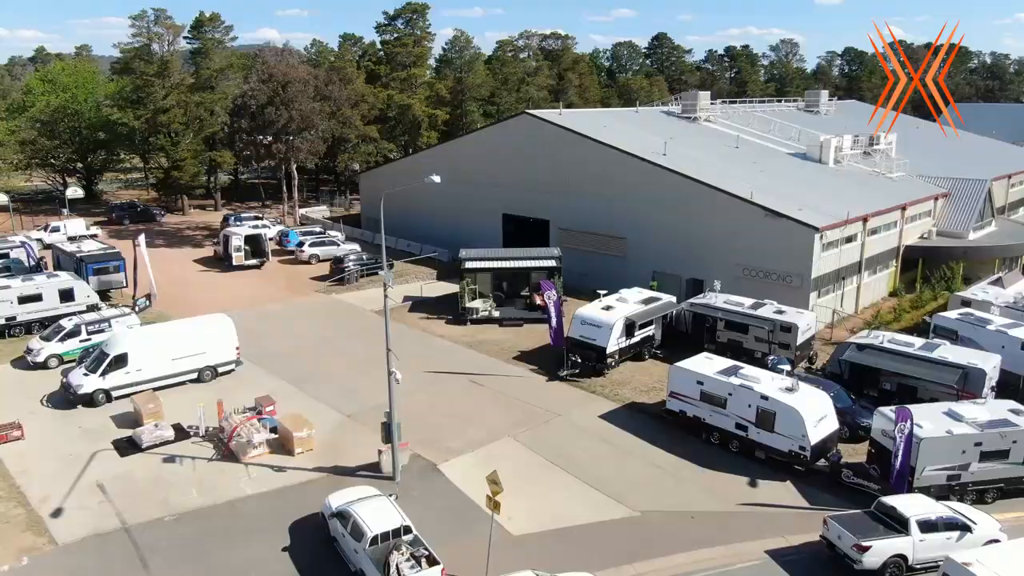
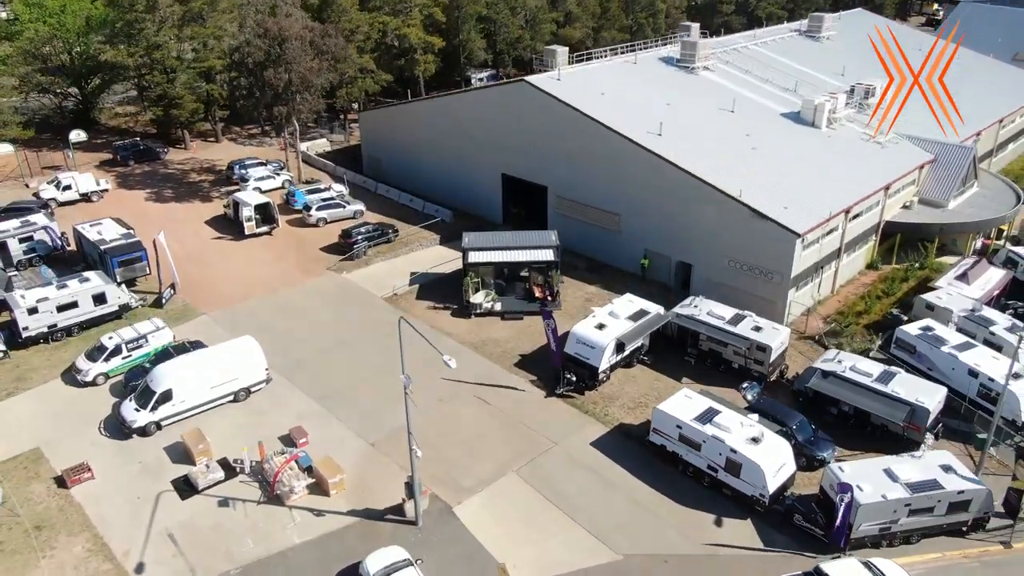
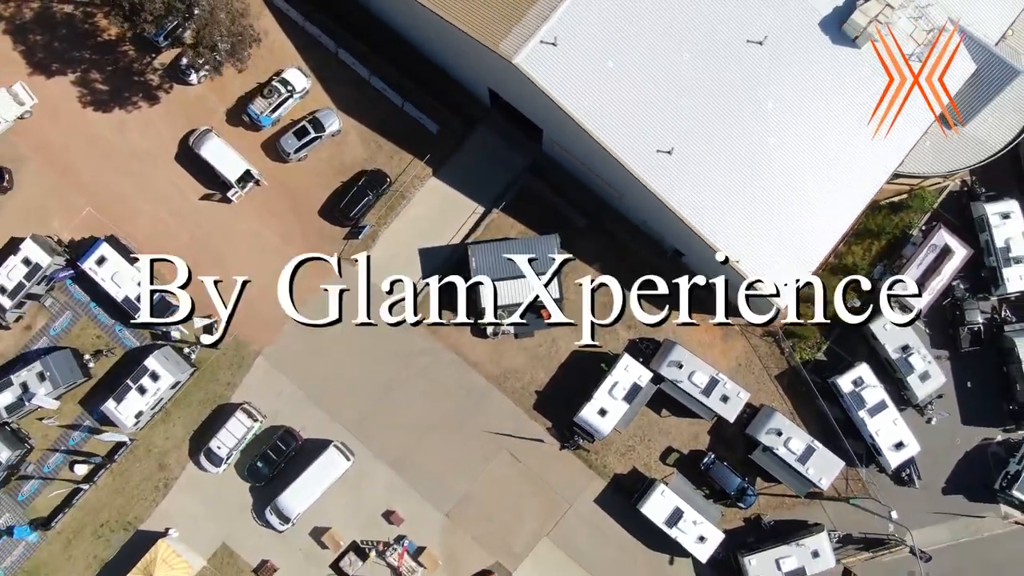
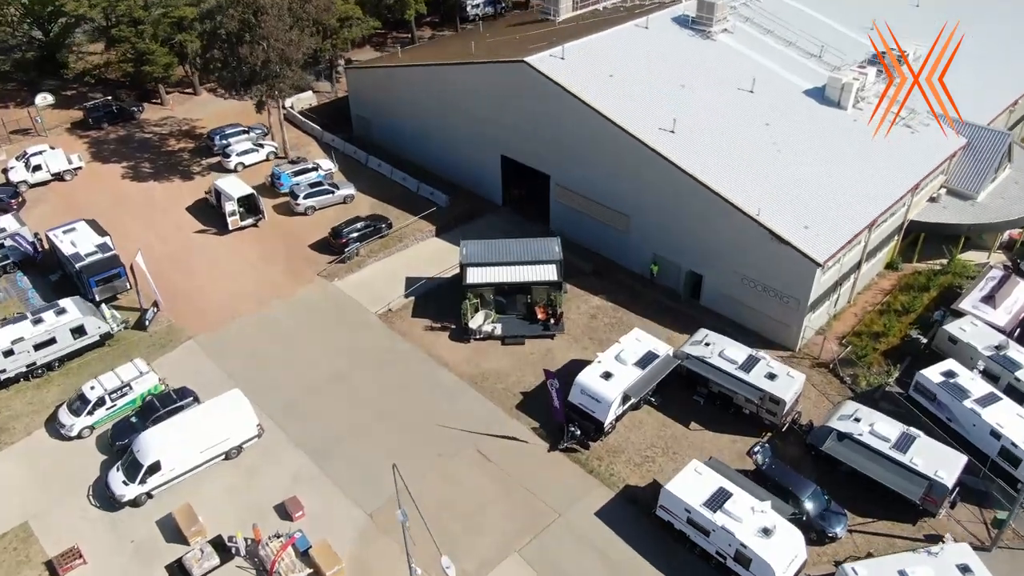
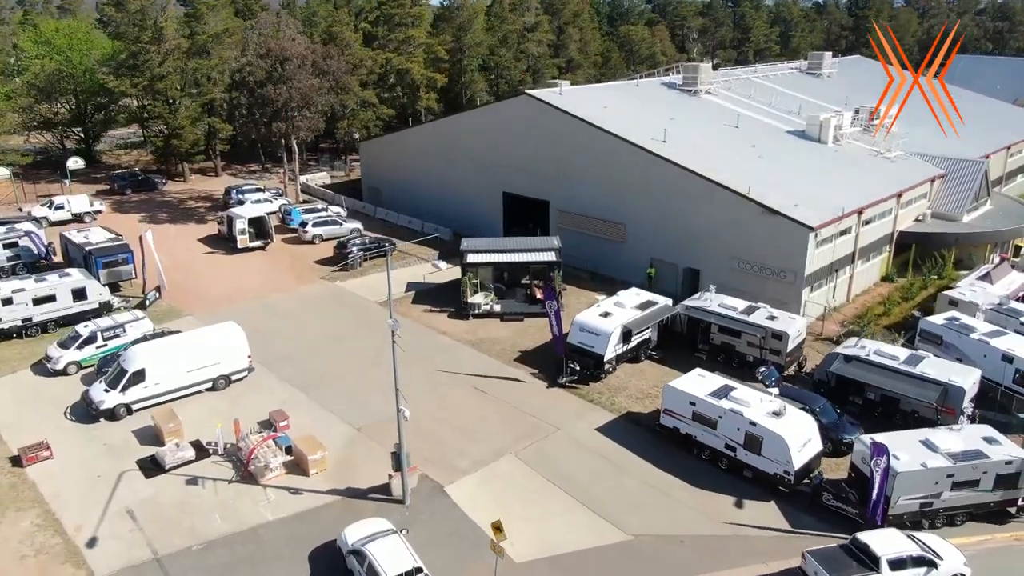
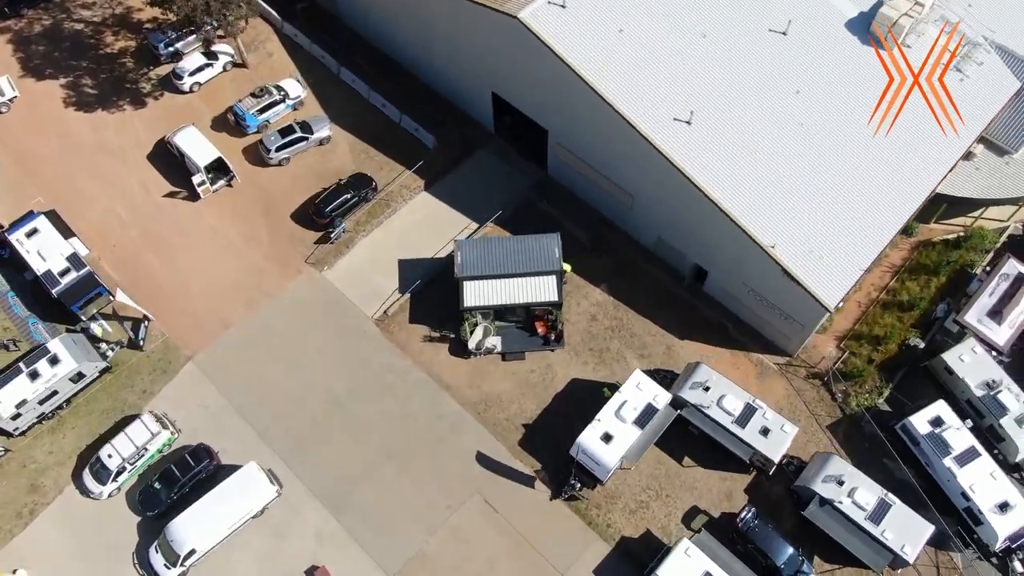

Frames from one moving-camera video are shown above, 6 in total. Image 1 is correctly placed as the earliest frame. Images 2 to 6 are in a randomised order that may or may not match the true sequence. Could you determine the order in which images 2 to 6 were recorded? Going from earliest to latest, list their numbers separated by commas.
5, 2, 4, 6, 3
